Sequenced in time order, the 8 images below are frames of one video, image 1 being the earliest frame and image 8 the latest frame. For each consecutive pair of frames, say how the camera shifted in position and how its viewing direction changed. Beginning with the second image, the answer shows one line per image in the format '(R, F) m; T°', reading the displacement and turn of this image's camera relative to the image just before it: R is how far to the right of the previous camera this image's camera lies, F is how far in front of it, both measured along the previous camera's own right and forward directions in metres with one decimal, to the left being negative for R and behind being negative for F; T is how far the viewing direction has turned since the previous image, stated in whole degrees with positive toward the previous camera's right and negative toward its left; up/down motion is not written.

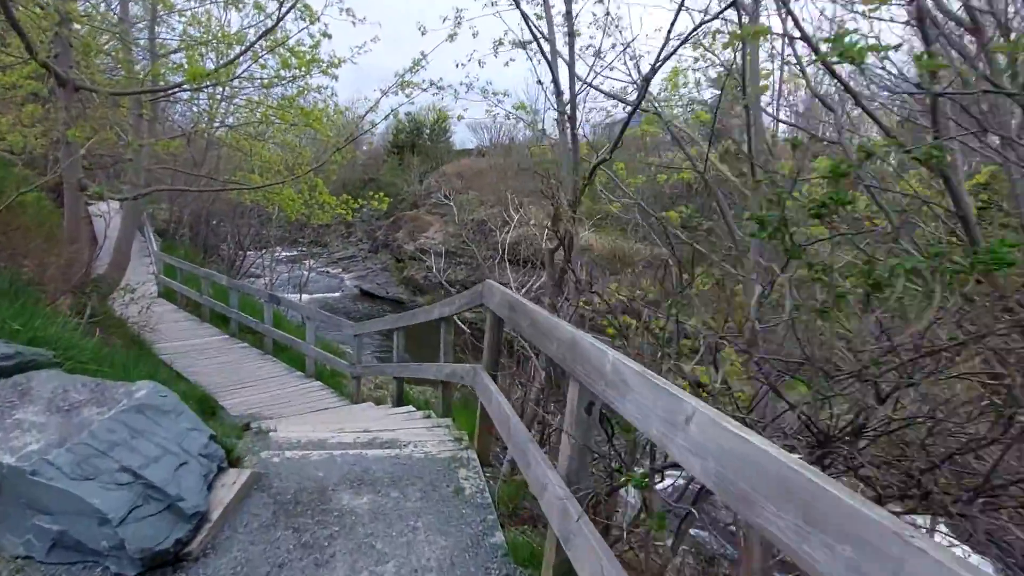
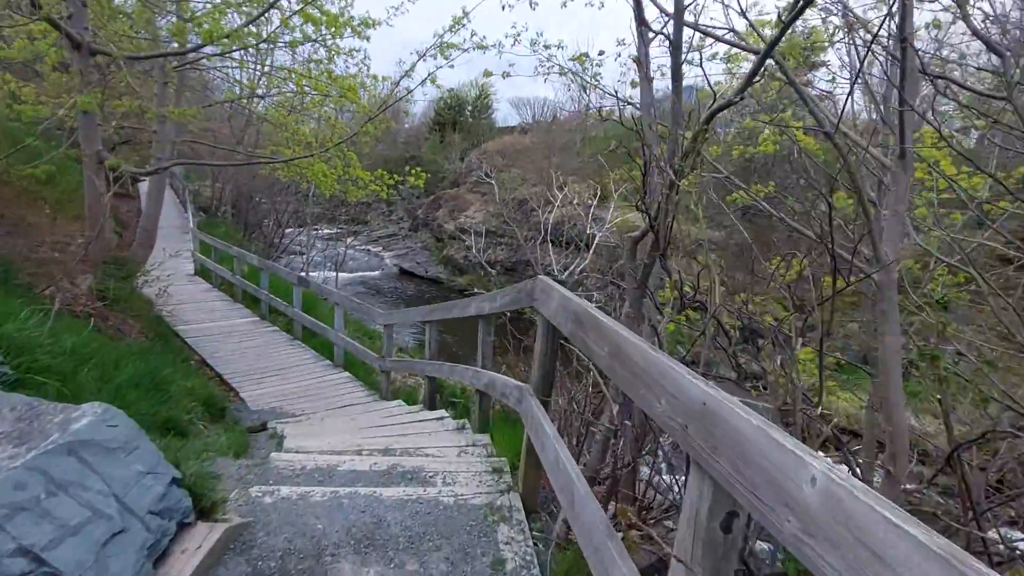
(-0.1, +0.7) m; -4°
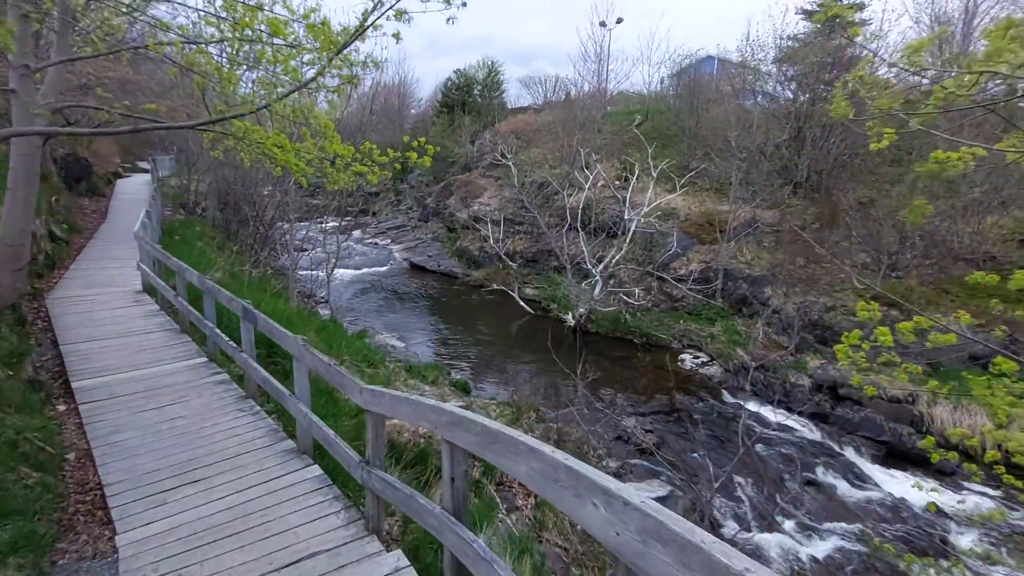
(-0.4, +2.4) m; -1°
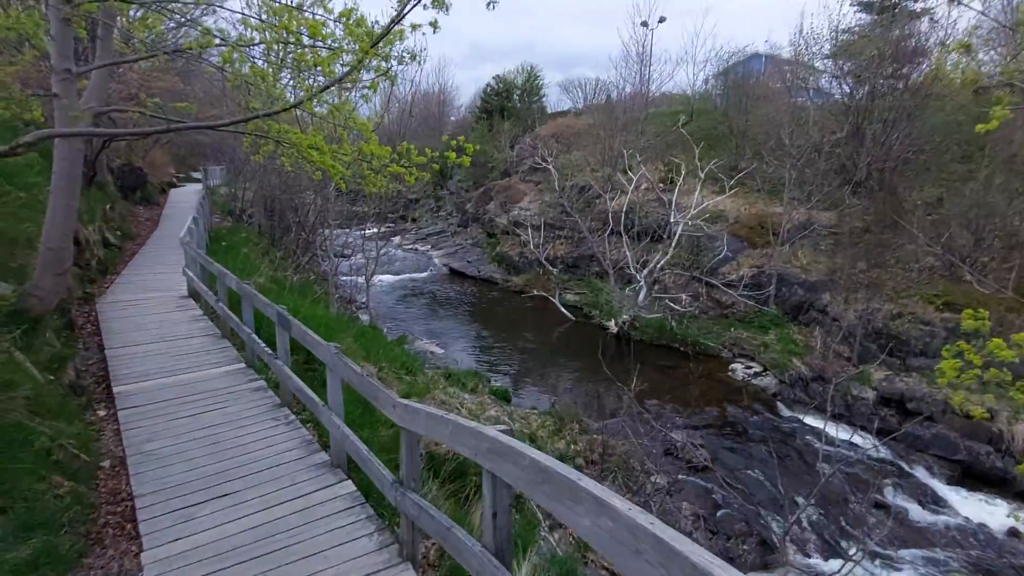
(0.0, +0.3) m; -4°
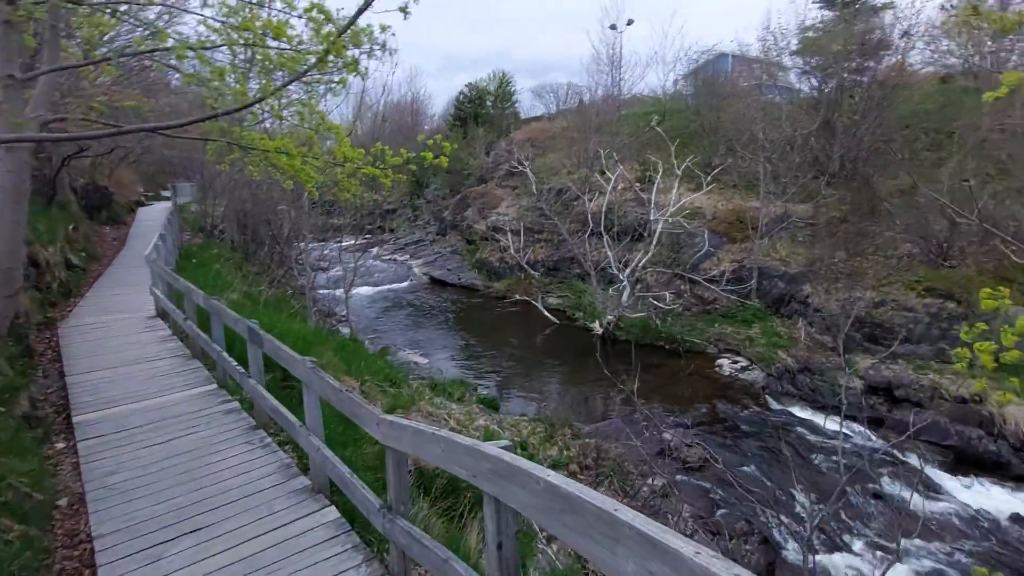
(0.0, +0.2) m; +2°
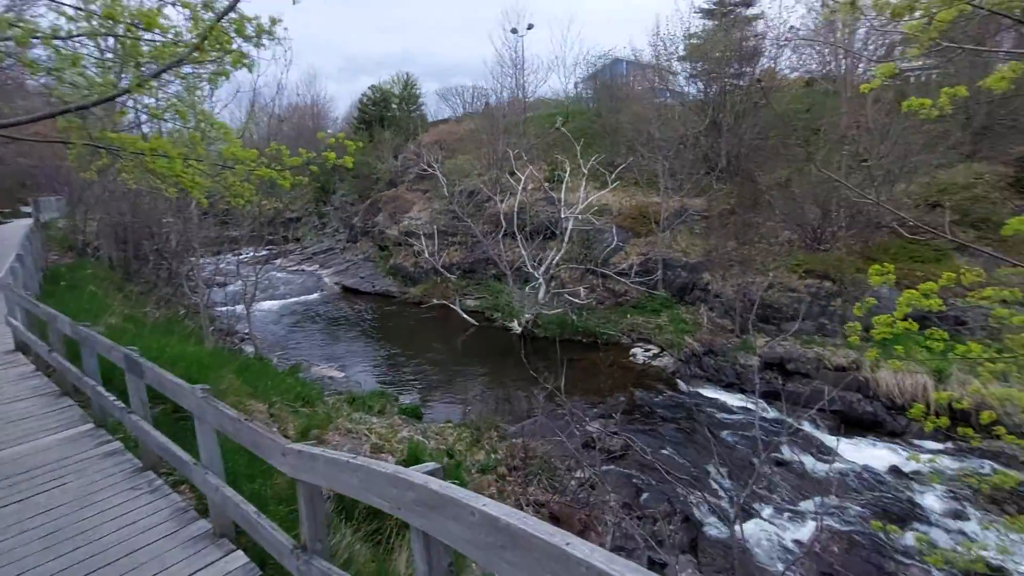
(0.0, +0.1) m; +9°
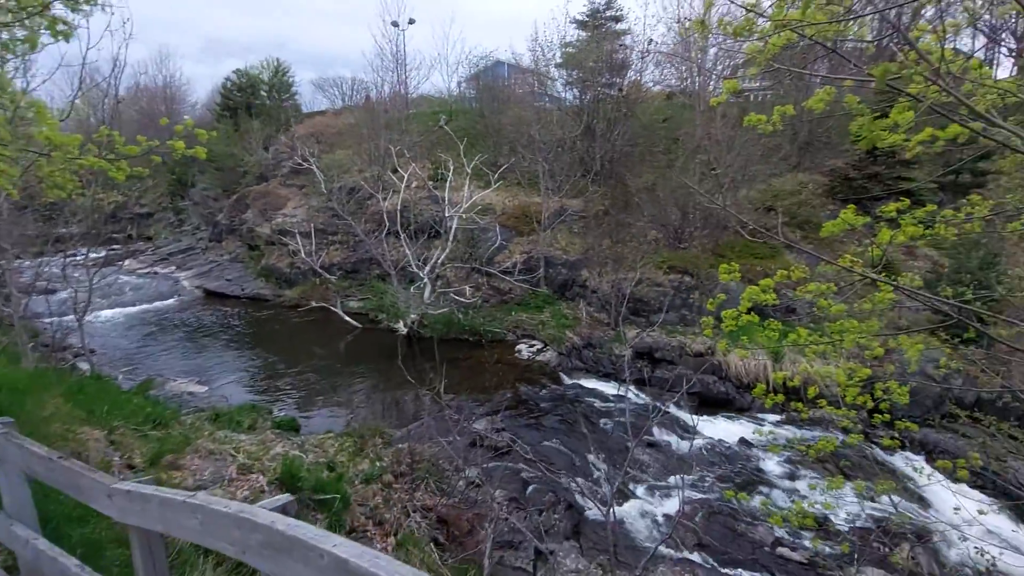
(+0.1, 0.0) m; +12°
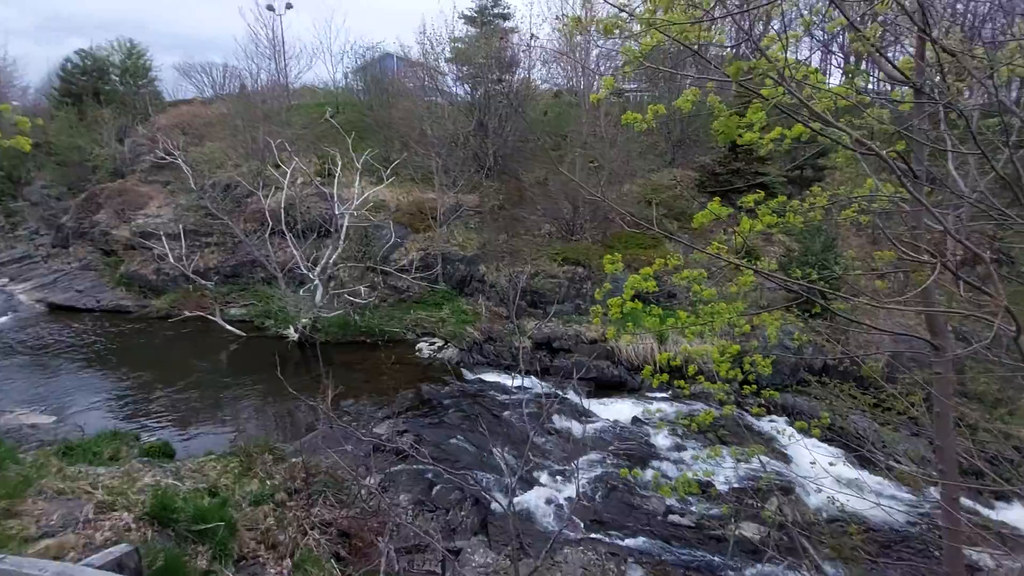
(+0.1, 0.0) m; +11°
